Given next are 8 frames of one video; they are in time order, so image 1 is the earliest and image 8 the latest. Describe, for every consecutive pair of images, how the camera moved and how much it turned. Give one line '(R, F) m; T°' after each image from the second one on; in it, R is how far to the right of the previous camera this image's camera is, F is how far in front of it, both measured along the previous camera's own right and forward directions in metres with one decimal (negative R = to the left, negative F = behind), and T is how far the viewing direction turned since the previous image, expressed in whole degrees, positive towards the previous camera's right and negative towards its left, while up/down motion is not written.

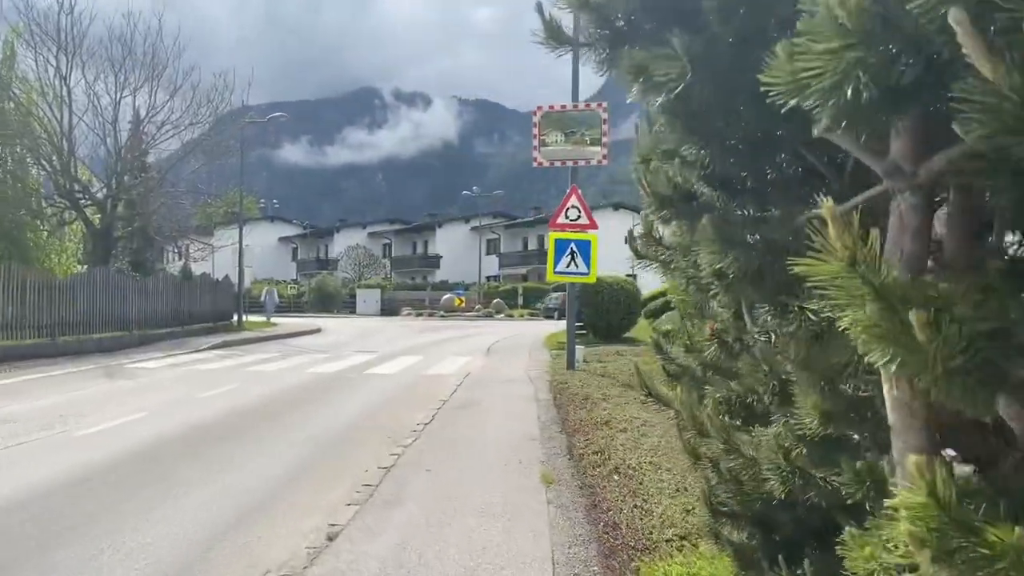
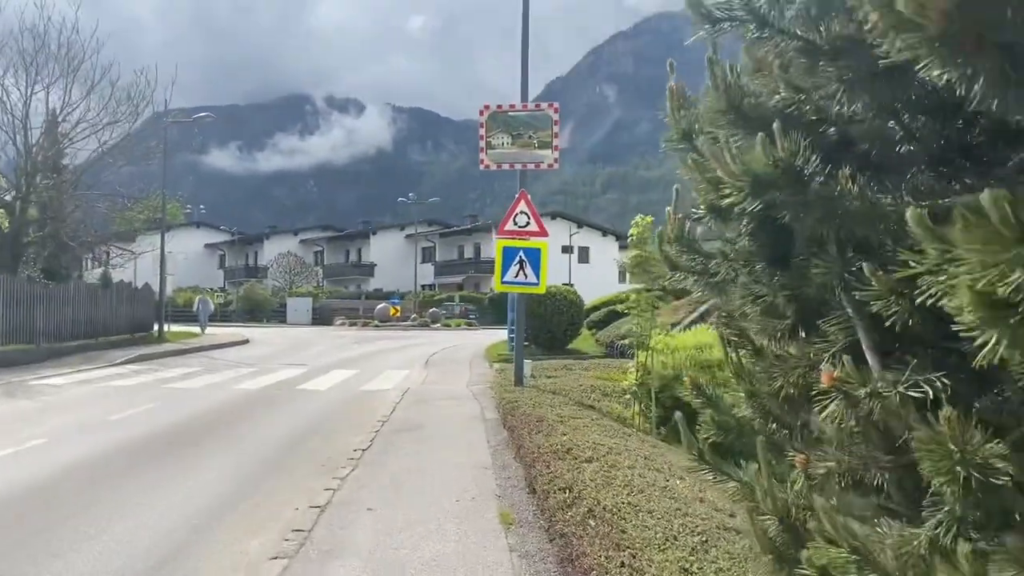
(-0.1, +0.8) m; +5°
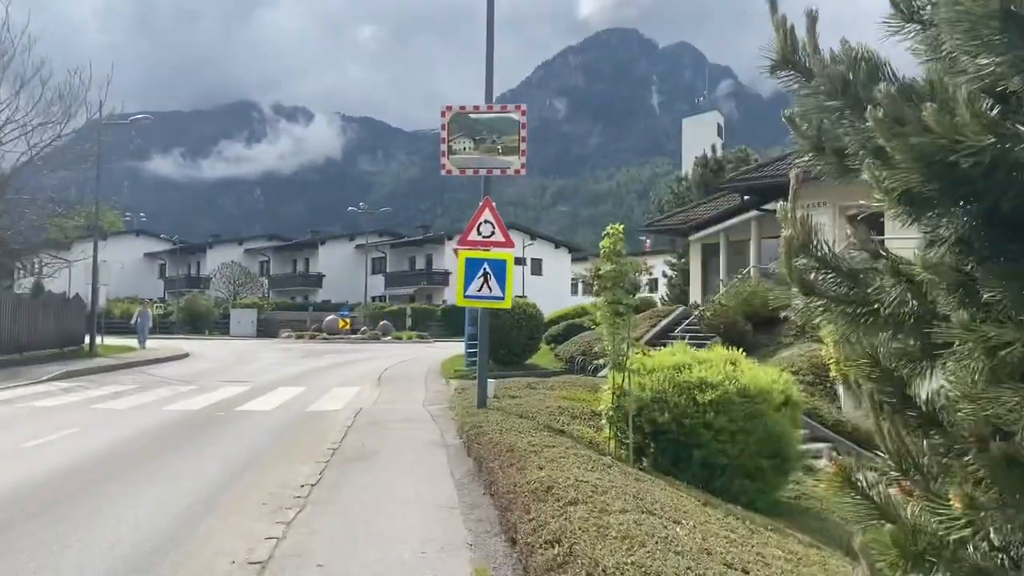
(-0.2, +0.8) m; +3°
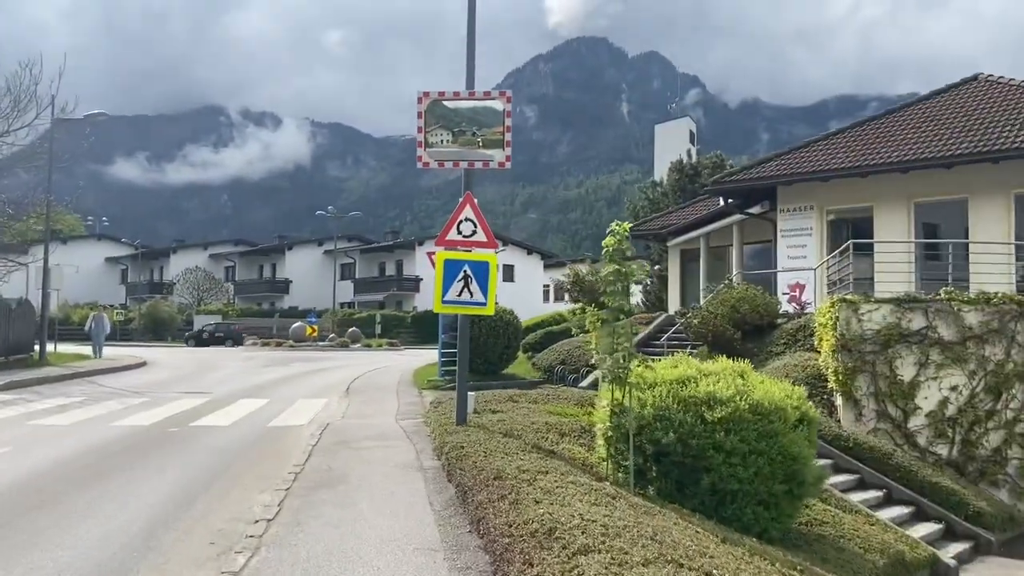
(-0.2, +1.0) m; +2°
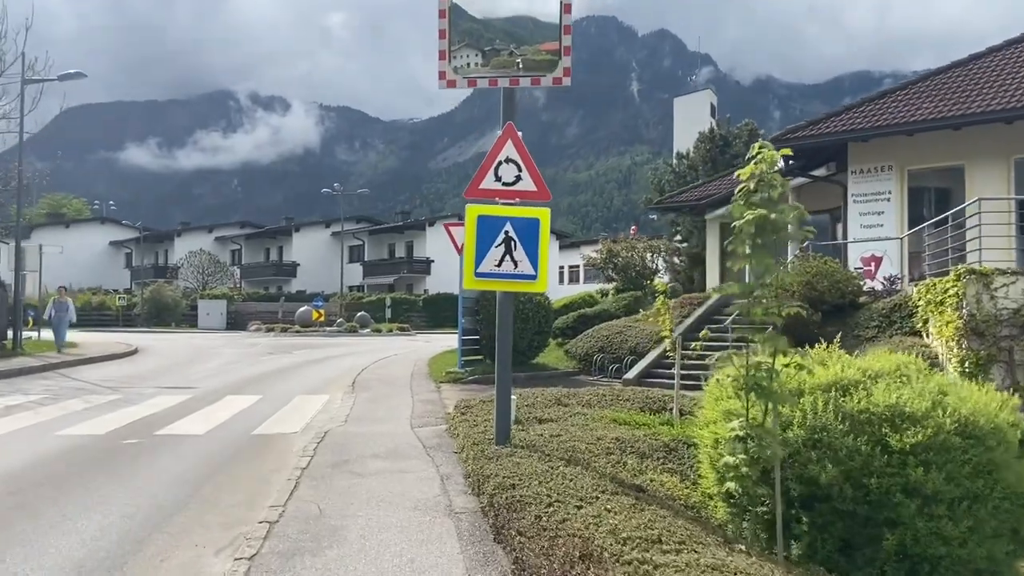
(-0.4, +2.7) m; -1°
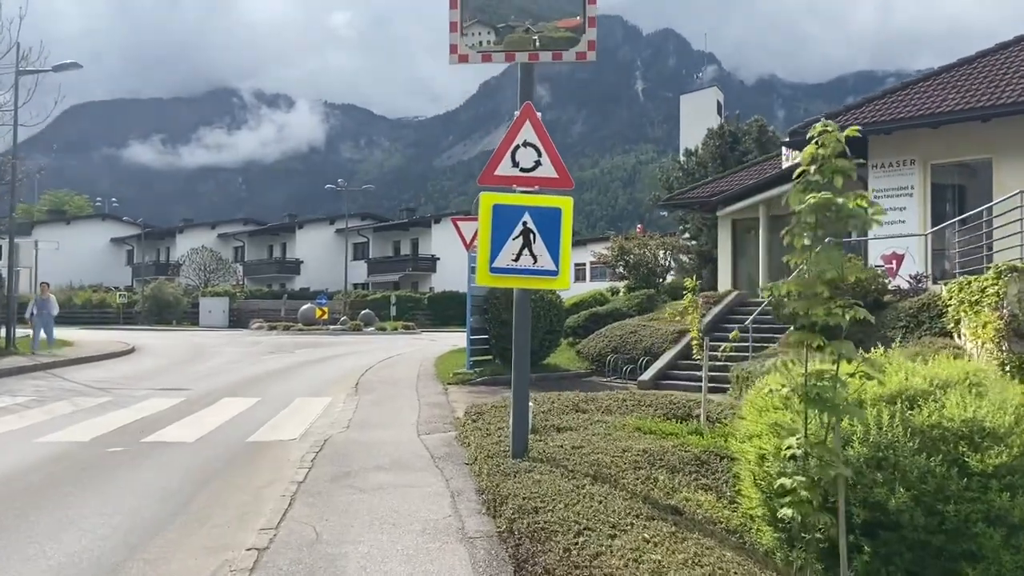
(-0.1, +0.7) m; 0°
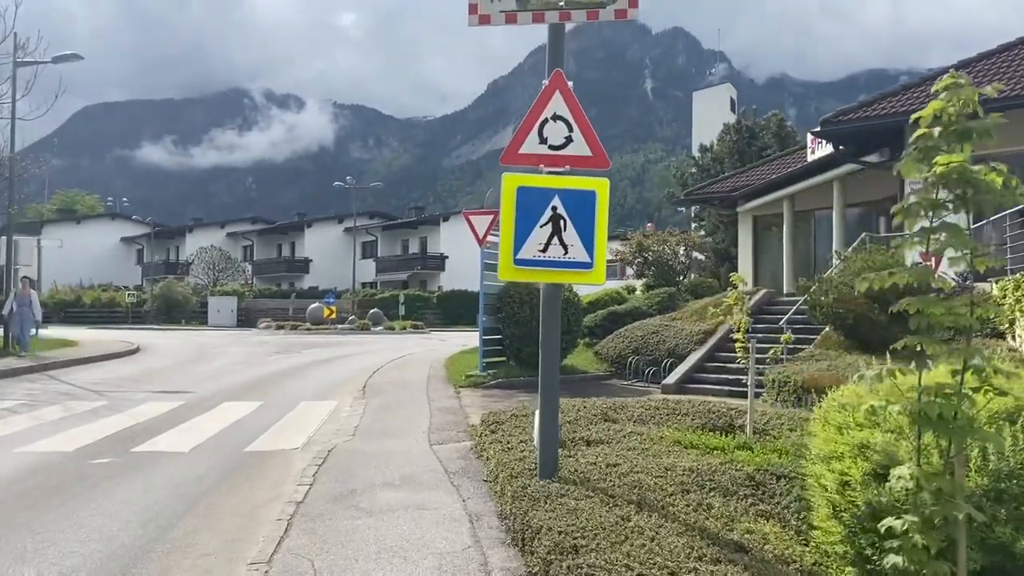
(-0.1, +0.9) m; -1°
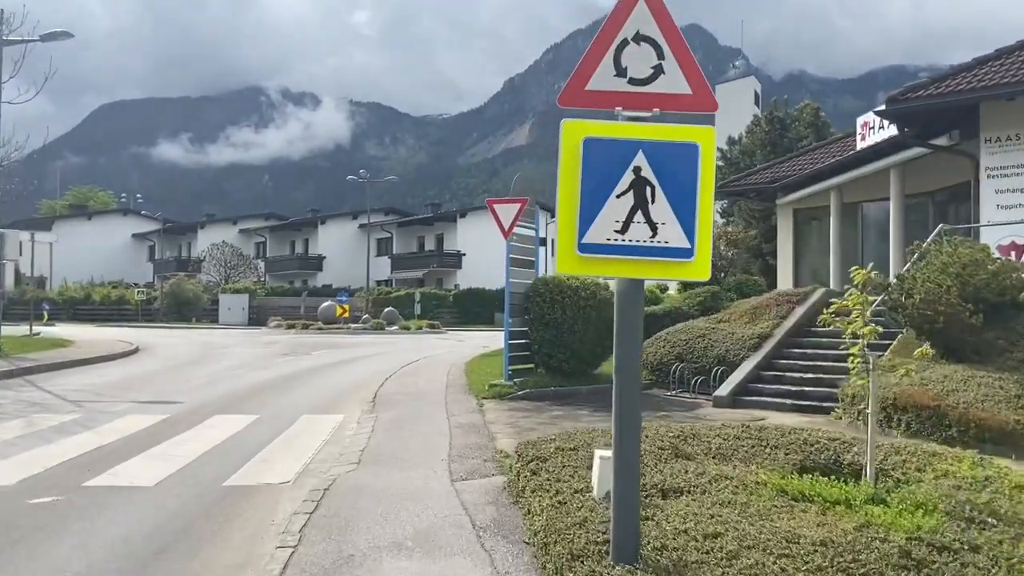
(-0.2, +1.7) m; -1°
